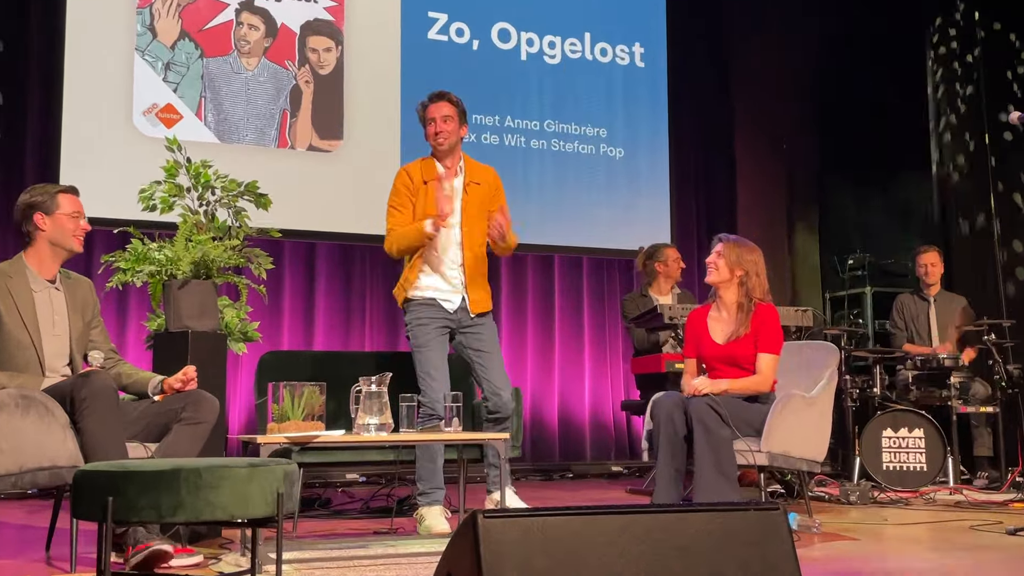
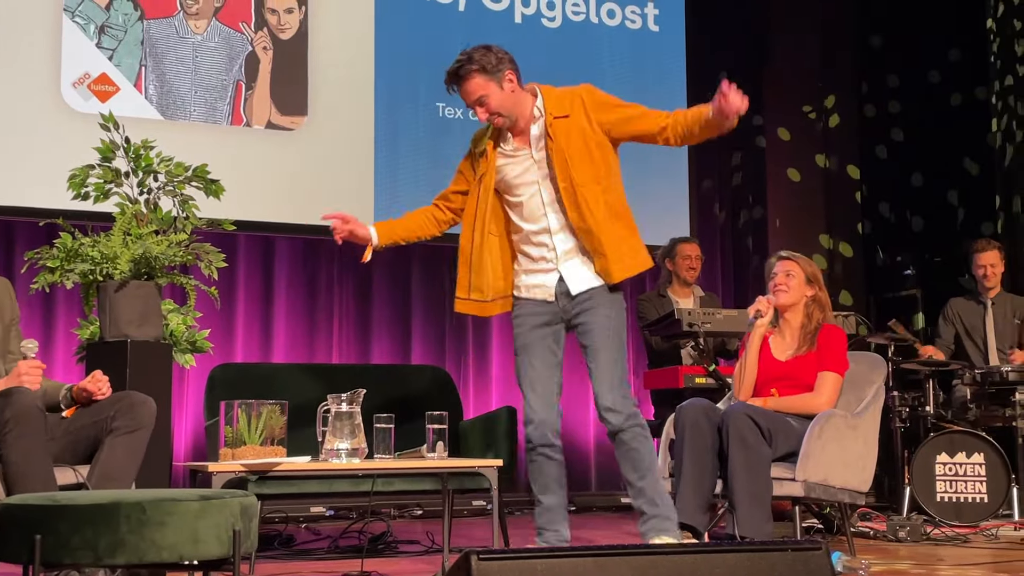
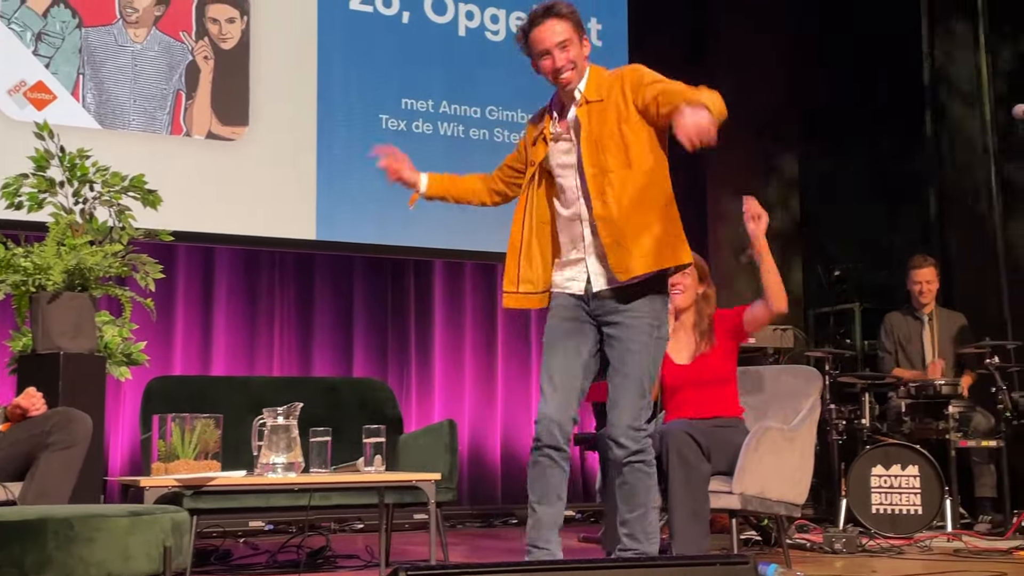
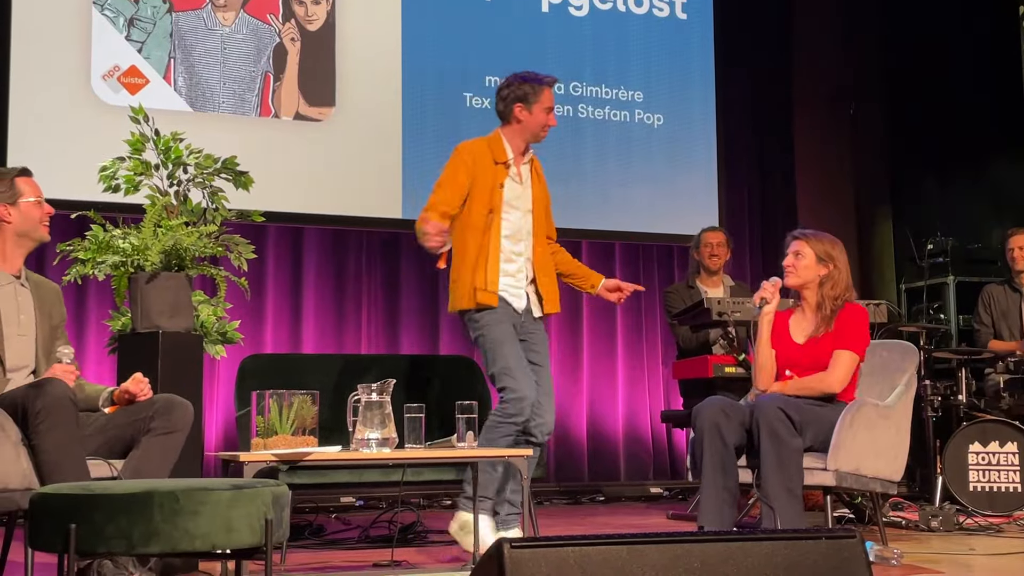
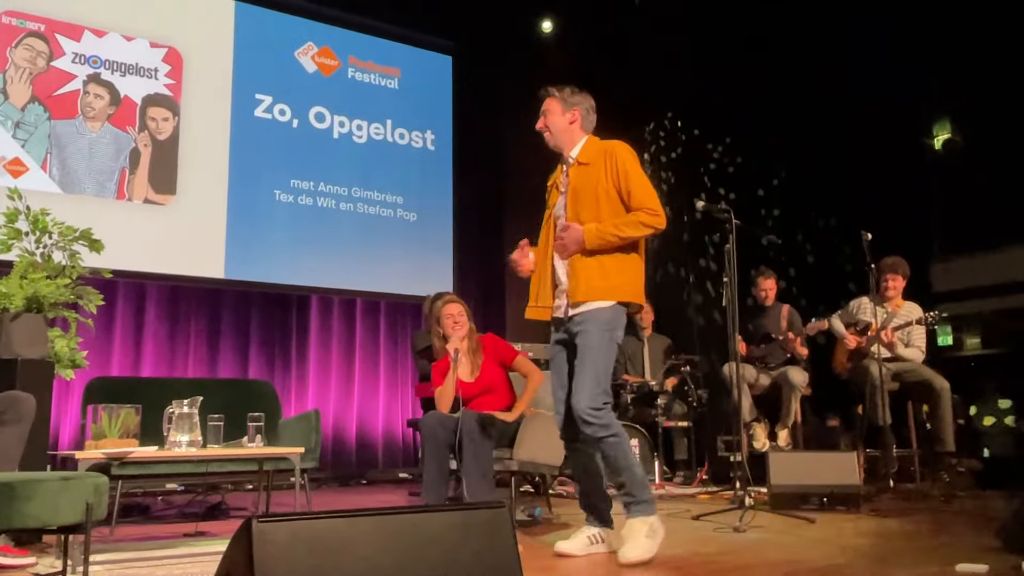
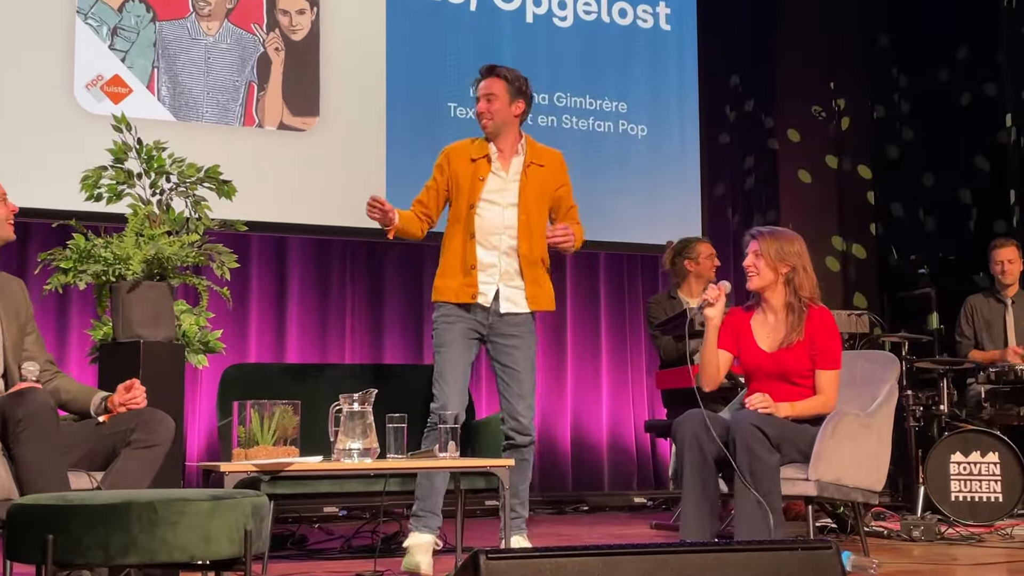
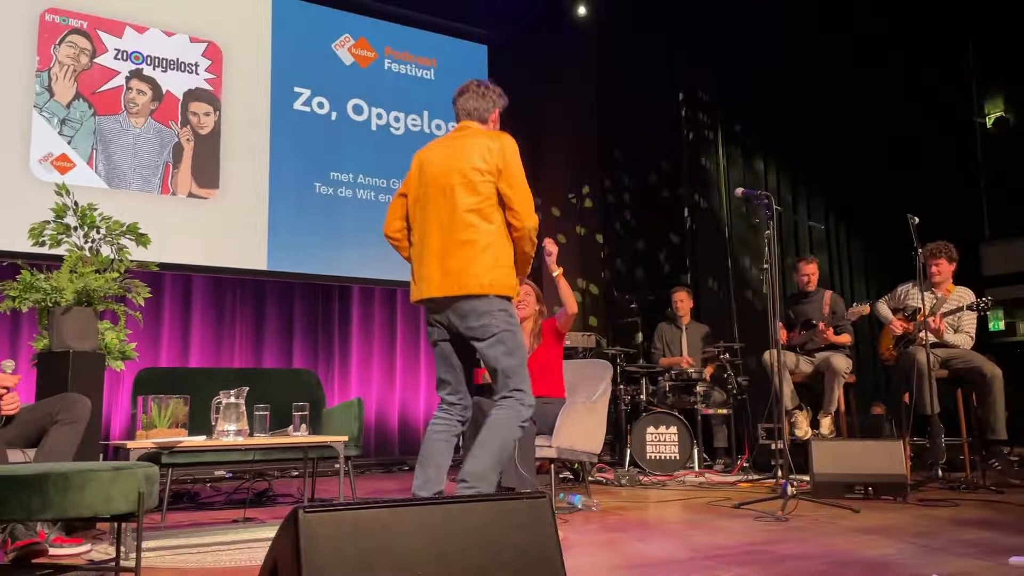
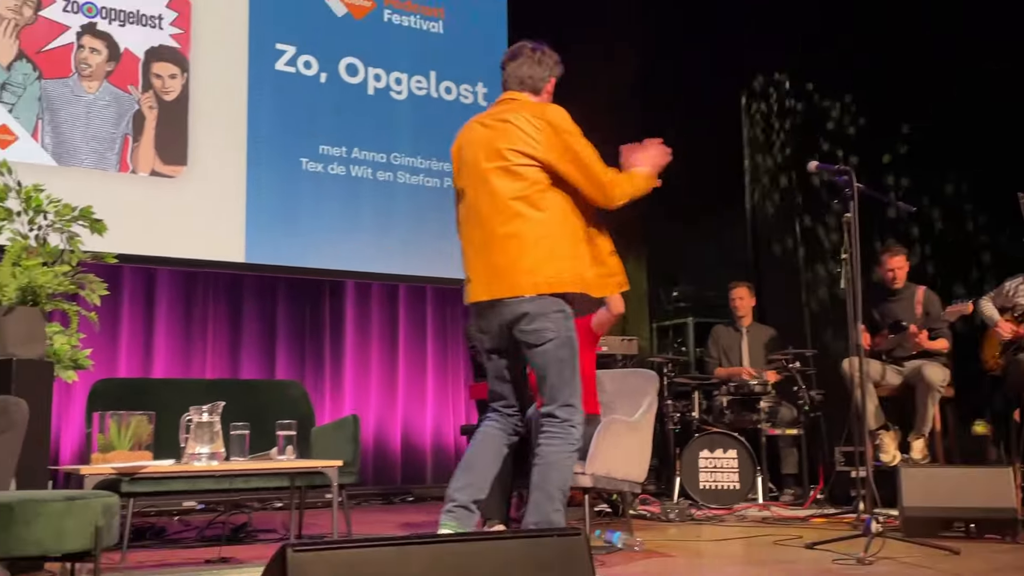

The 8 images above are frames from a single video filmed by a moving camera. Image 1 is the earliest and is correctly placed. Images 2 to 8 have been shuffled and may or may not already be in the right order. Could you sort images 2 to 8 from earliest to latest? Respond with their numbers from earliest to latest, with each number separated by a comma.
6, 4, 2, 3, 8, 7, 5
